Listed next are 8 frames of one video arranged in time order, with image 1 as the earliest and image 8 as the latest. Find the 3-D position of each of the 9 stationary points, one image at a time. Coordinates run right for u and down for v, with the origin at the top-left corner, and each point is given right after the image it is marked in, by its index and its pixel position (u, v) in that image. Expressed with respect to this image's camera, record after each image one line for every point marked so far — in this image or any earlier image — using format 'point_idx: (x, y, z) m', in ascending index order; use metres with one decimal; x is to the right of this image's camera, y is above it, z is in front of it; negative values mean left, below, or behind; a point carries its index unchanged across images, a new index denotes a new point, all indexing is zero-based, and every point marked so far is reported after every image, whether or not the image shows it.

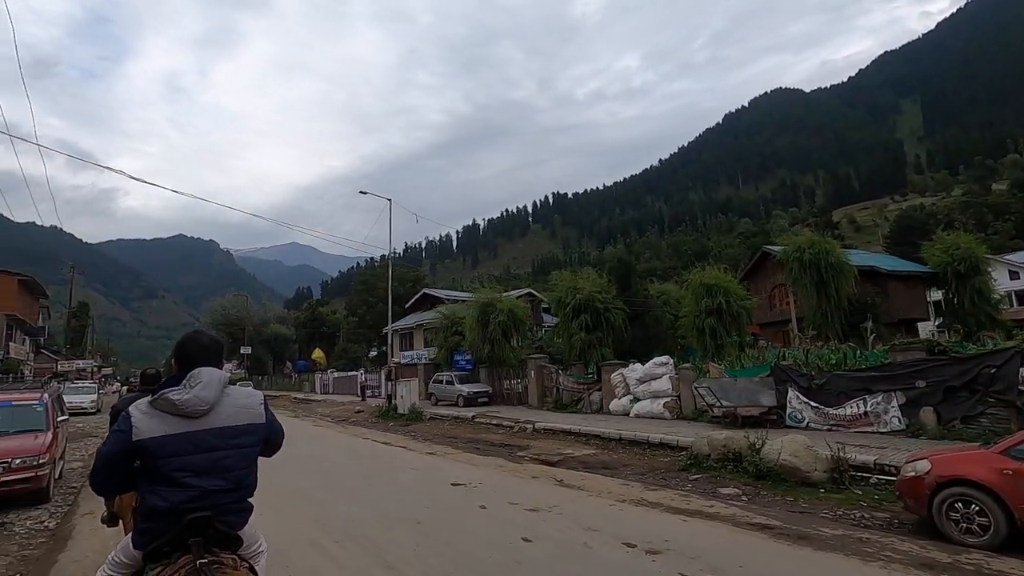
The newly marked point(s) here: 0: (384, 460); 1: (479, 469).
0: (-3.3, -4.4, +13.6) m
1: (-0.8, -4.2, +12.5) m
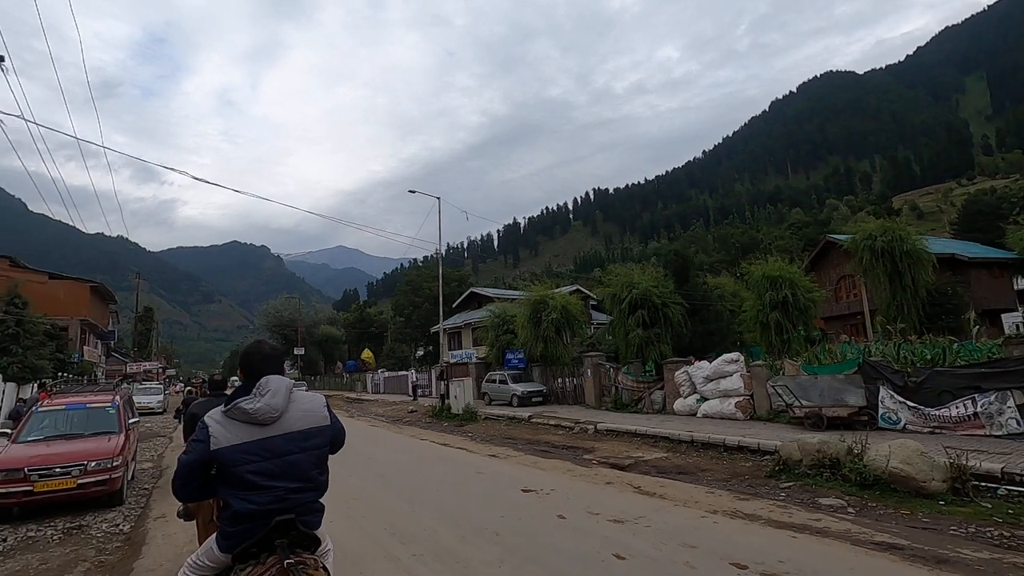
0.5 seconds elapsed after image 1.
0: (-1.6, -4.3, +13.2) m
1: (+0.8, -4.1, +11.9) m
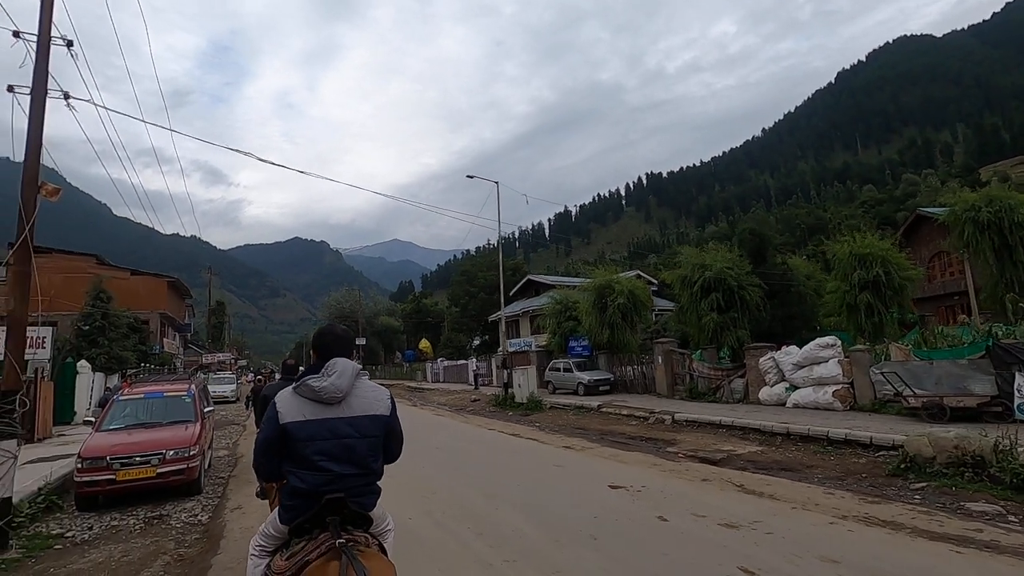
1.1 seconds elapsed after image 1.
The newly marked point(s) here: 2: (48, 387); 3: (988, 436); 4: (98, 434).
0: (+0.2, -3.9, +12.5) m
1: (+2.5, -3.7, +11.0) m
2: (-16.3, -3.5, +18.8) m
3: (+8.8, -2.7, +9.9) m
4: (-8.2, -2.9, +10.5) m
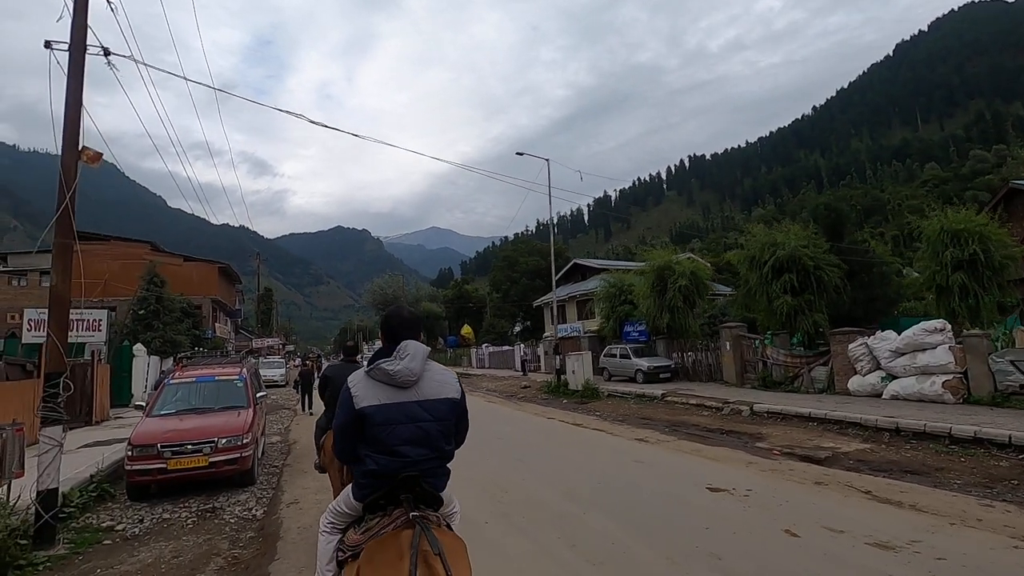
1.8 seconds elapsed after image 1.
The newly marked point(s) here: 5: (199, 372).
0: (+1.7, -3.4, +11.4) m
1: (+3.9, -3.2, +9.7) m
2: (-14.3, -2.9, +18.8) m
3: (+10.1, -2.3, +8.1) m
4: (-6.8, -2.5, +10.0) m
5: (-6.8, -1.8, +11.6) m
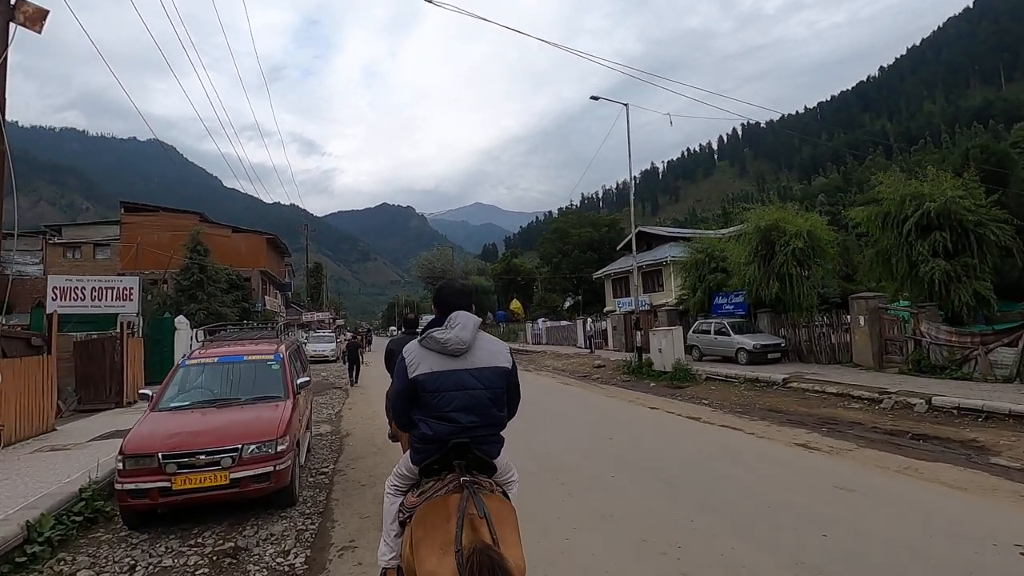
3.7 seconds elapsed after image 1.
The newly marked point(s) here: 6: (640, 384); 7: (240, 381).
0: (+3.7, -2.6, +8.1) m
1: (+5.7, -2.5, +6.2) m
2: (-11.7, -1.7, +16.7) m
3: (+11.7, -1.6, +4.1) m
4: (-4.9, -1.7, +7.3) m
5: (-4.8, -1.0, +8.9) m
6: (+4.8, -3.6, +19.8) m
7: (-4.2, -1.4, +8.3) m
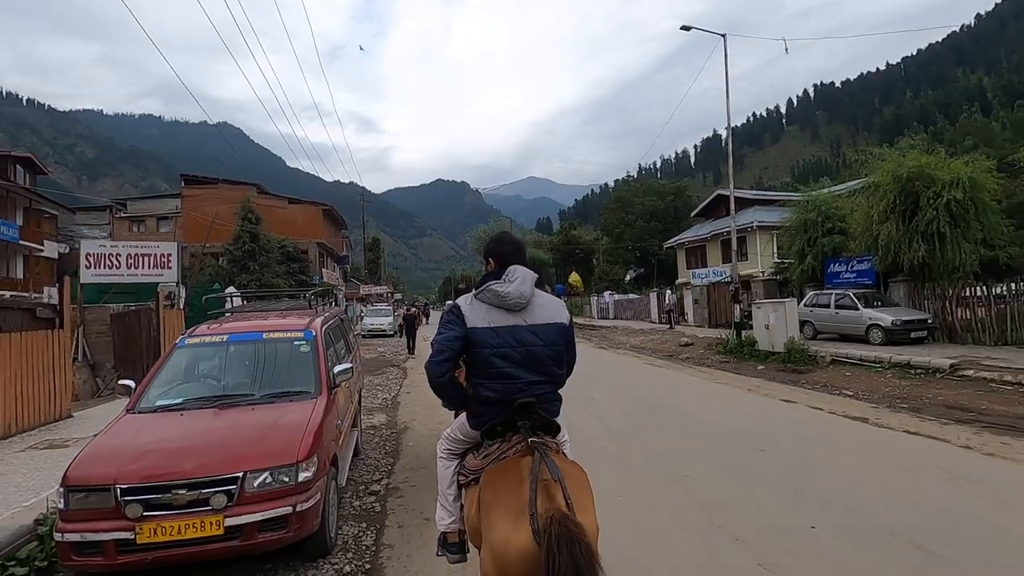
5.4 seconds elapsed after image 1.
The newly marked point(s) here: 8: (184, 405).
0: (+5.0, -2.1, +5.1) m
1: (+6.8, -2.1, +3.0) m
2: (-9.5, -0.8, +15.2) m
3: (+12.6, -1.3, +0.3) m
4: (-3.6, -1.2, +5.1) m
5: (-3.4, -0.4, +6.7) m
6: (+7.3, -2.5, +16.7) m
7: (-2.8, -0.9, +6.0) m
8: (-3.3, -1.2, +5.4) m
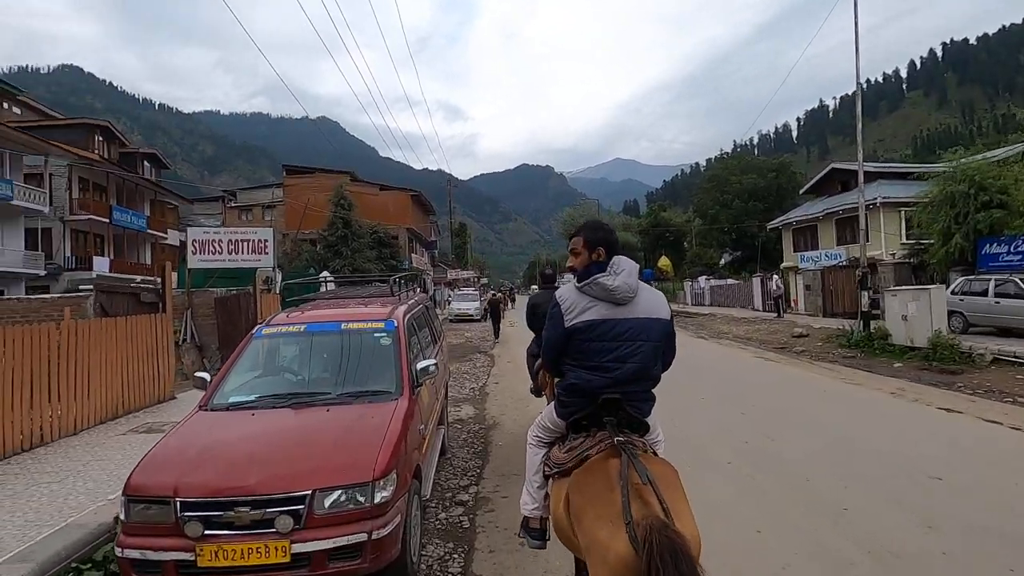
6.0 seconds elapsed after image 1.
0: (+5.8, -2.0, +3.3) m
1: (+7.3, -2.0, +1.0) m
2: (-6.9, -0.4, +15.5) m
3: (+12.6, -1.3, -2.6) m
4: (-2.7, -1.1, +4.7) m
5: (-2.2, -0.3, +6.2) m
6: (+9.9, -2.0, +14.5) m
7: (-1.8, -0.7, +5.4) m
8: (-2.3, -1.0, +4.9) m
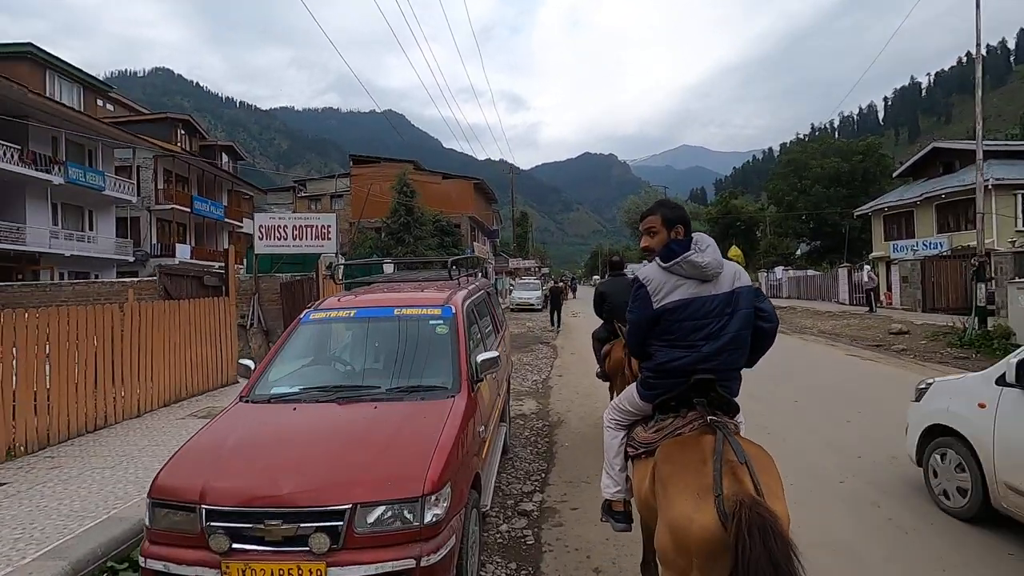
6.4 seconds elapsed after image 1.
0: (+6.2, -1.9, +2.0) m
1: (+7.4, -2.0, -0.5) m
2: (-5.1, 0.0, +15.5) m
3: (+12.2, -1.5, -4.7) m
4: (-2.1, -1.0, +4.3) m
5: (-1.4, -0.1, +5.7) m
6: (+11.5, -1.8, +12.6) m
7: (-1.1, -0.6, +4.9) m
8: (-1.7, -0.9, +4.5) m
